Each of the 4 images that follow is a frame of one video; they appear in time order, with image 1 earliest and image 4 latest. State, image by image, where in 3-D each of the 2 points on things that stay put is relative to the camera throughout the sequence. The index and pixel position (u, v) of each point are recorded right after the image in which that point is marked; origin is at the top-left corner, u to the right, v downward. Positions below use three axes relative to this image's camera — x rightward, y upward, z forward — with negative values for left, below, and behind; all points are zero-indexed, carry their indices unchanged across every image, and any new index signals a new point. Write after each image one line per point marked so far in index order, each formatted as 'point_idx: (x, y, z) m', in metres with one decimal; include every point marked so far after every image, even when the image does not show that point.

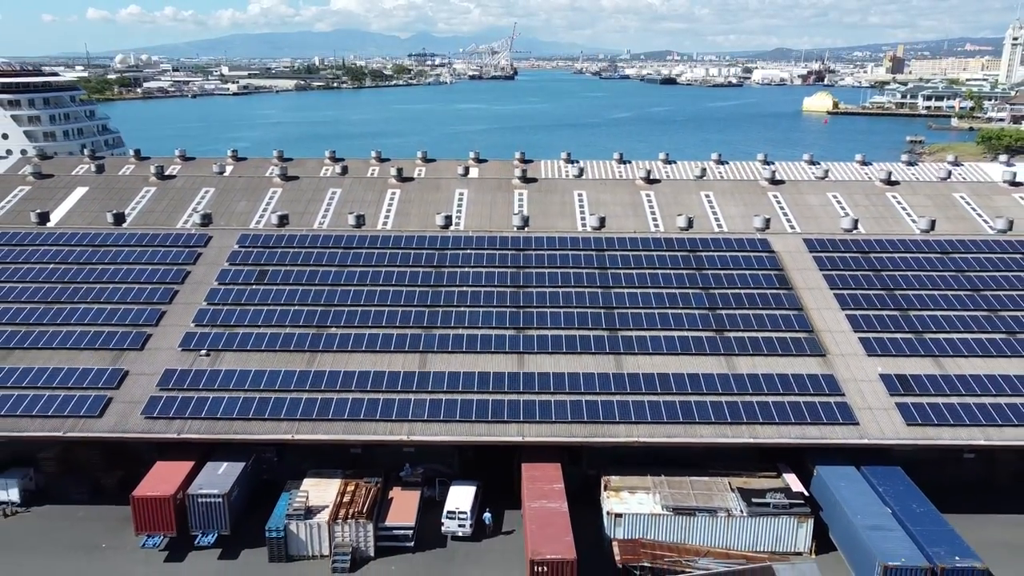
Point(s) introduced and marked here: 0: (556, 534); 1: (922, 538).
0: (+1.3, -6.9, +19.6) m
1: (+11.5, -7.0, +19.4) m
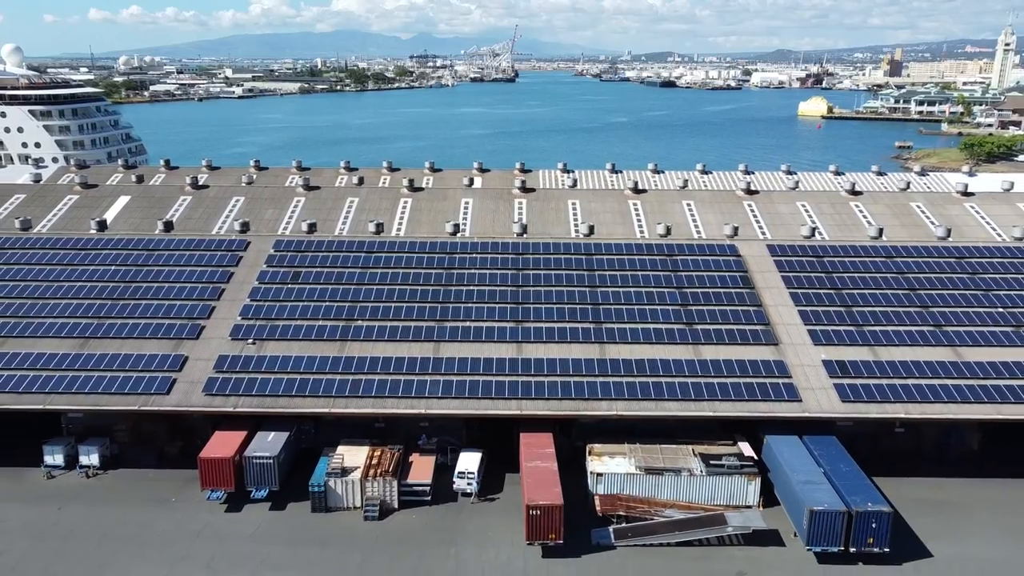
0: (+1.2, -6.9, +24.1) m
1: (+11.5, -7.0, +23.9) m
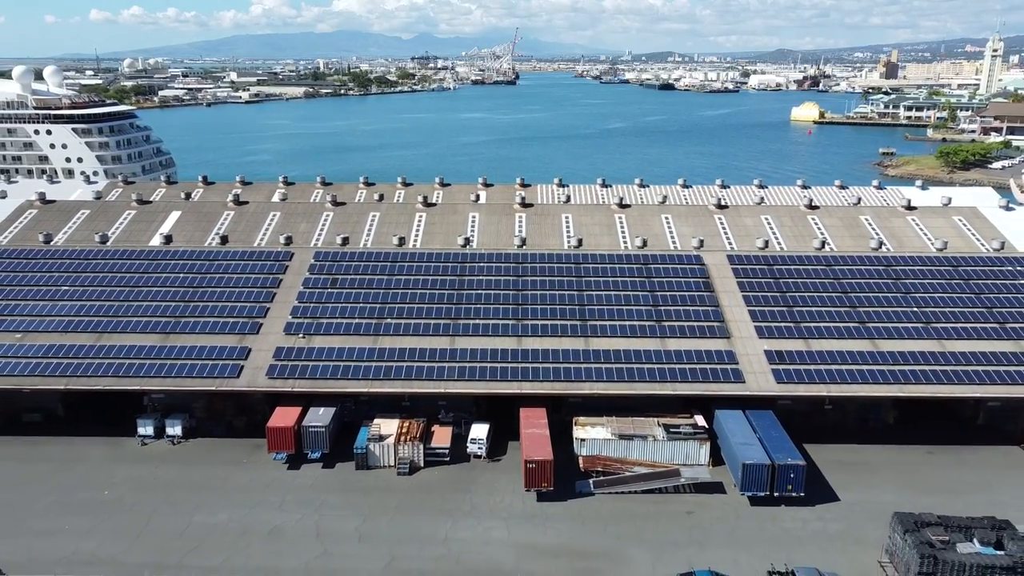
0: (+1.3, -7.1, +30.9) m
1: (+11.6, -7.2, +30.7) m
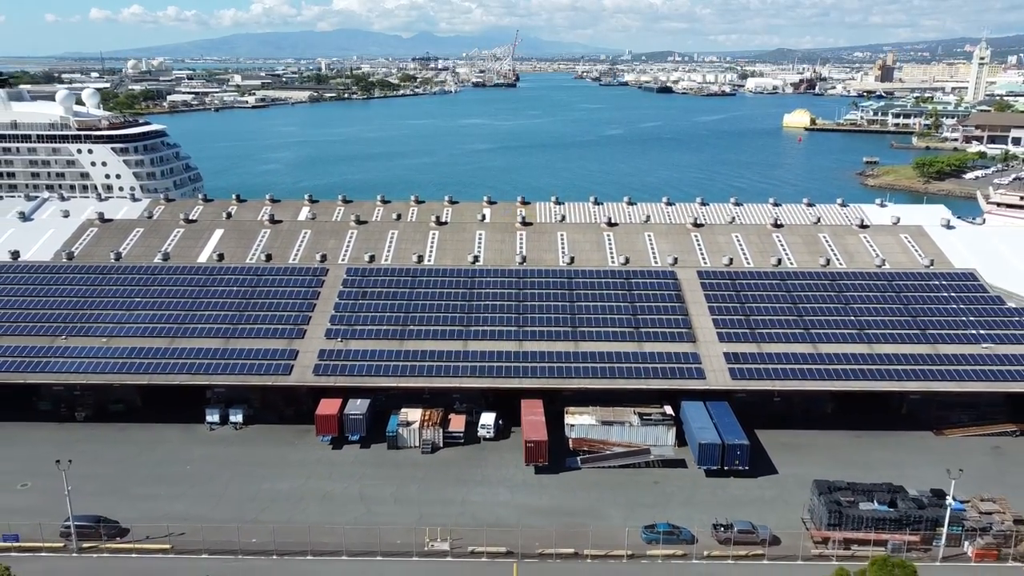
0: (+1.5, -7.9, +38.4) m
1: (+11.7, -8.0, +38.2) m
